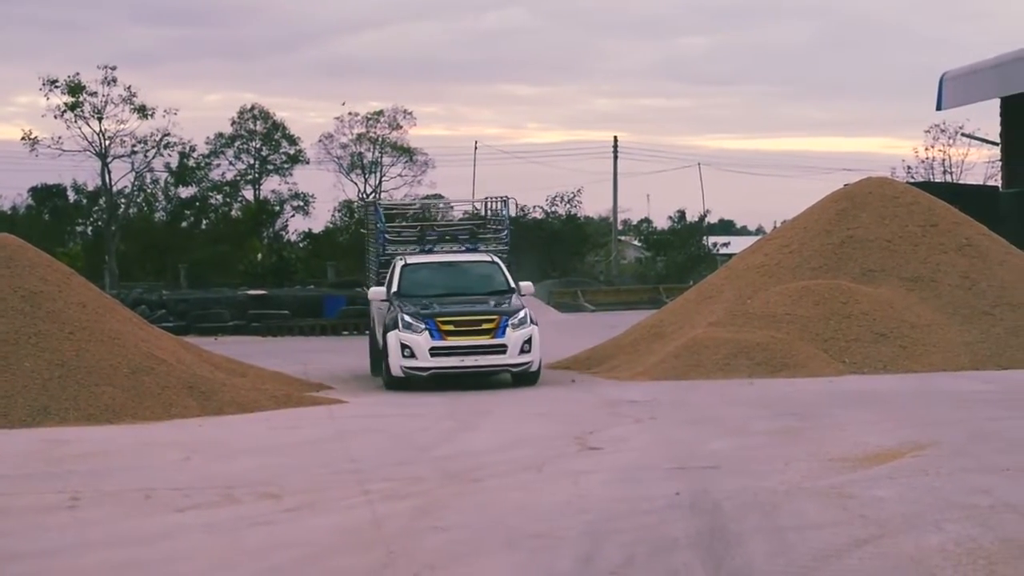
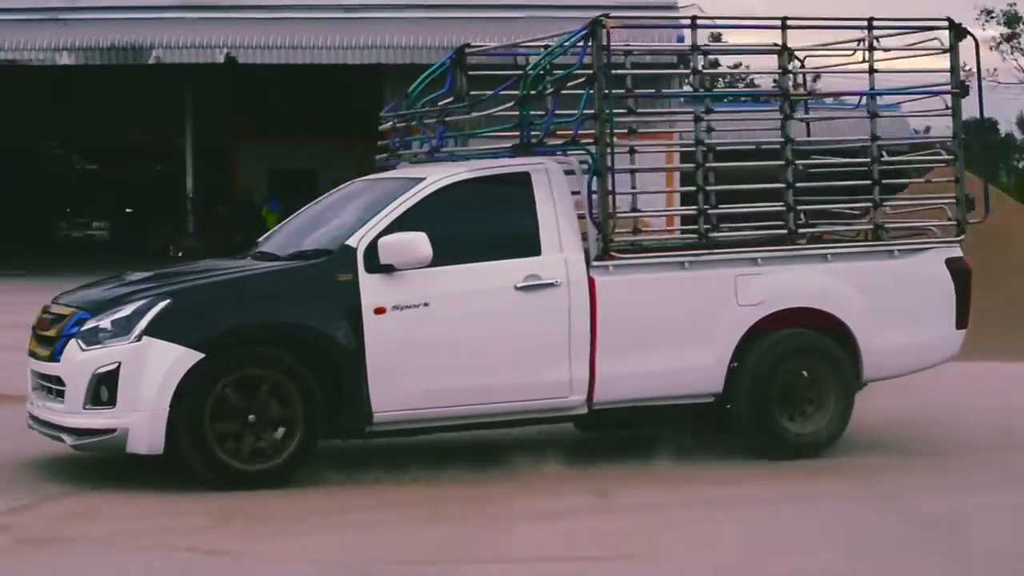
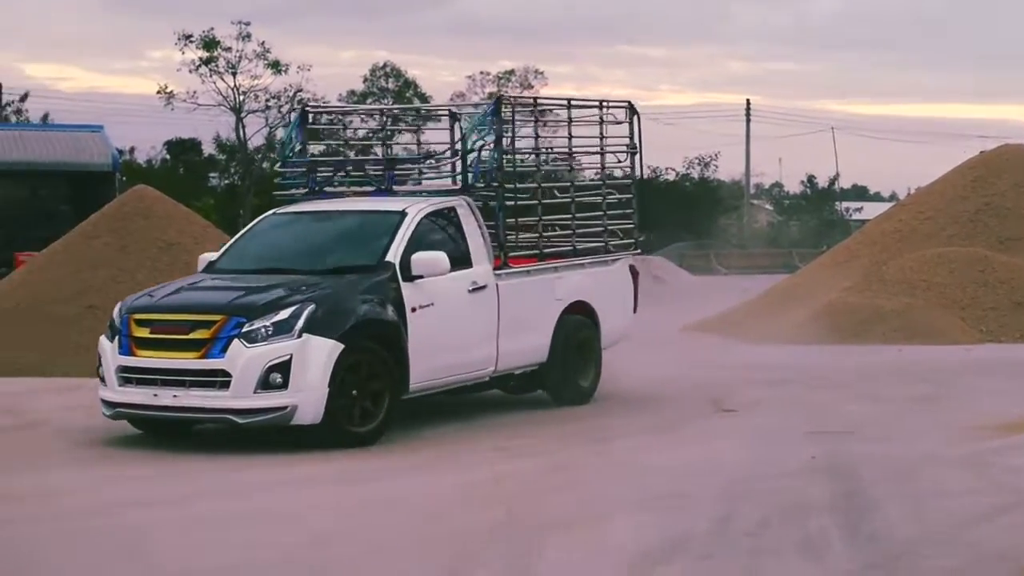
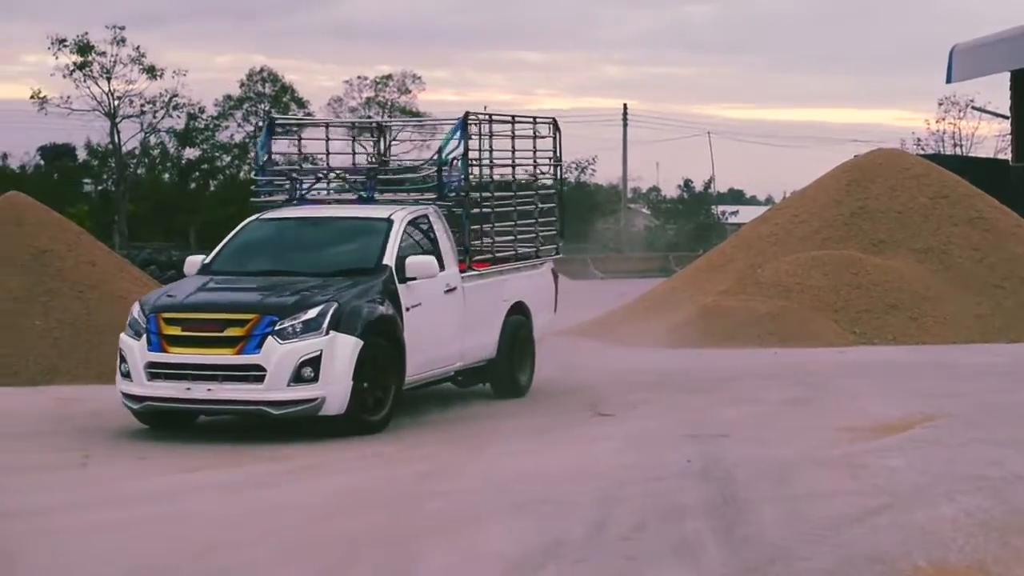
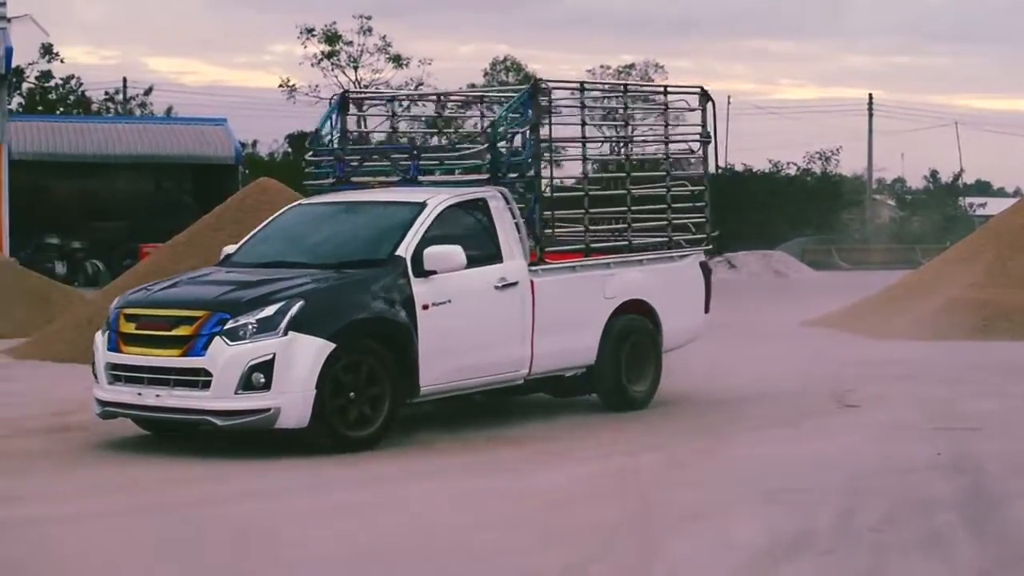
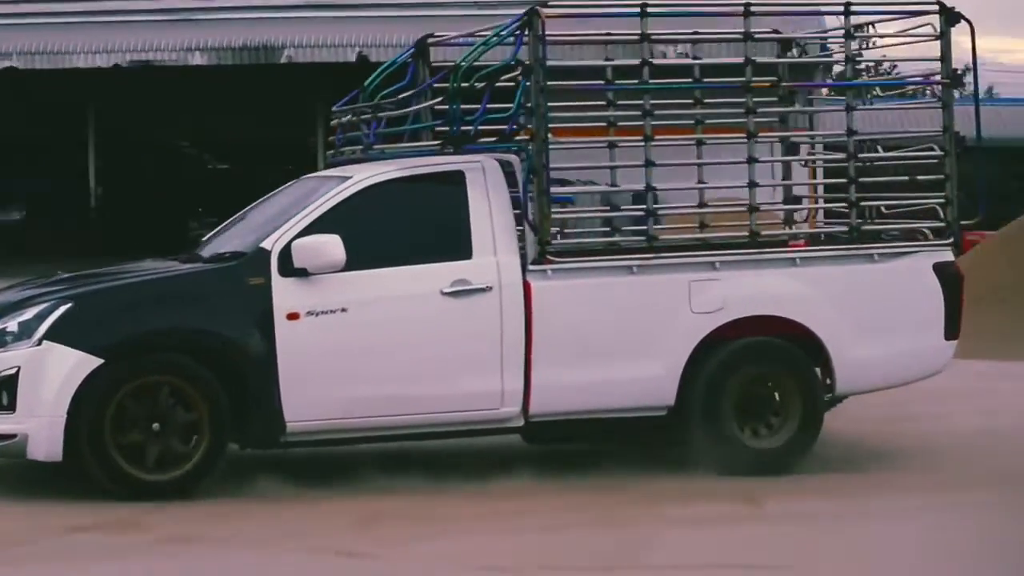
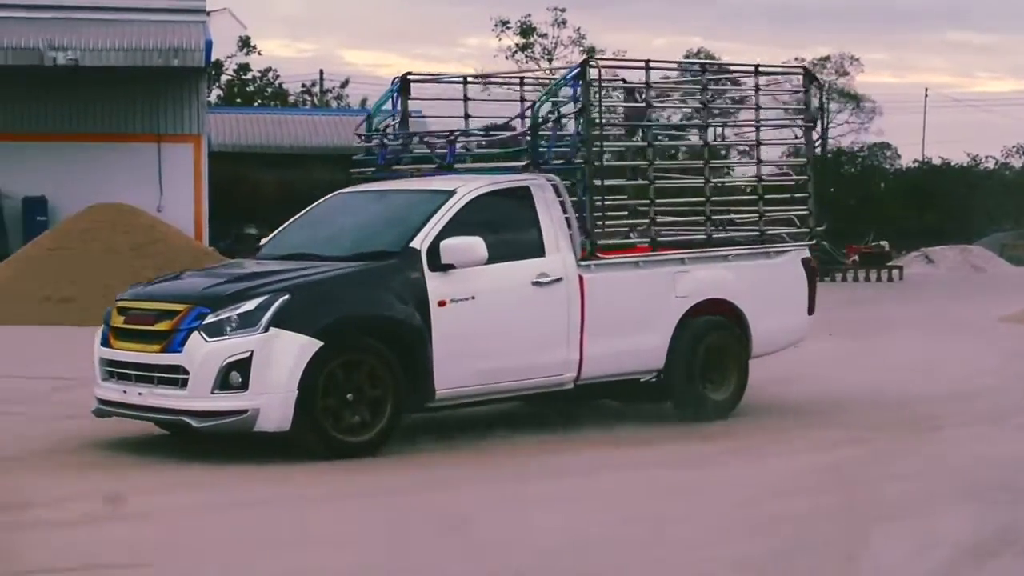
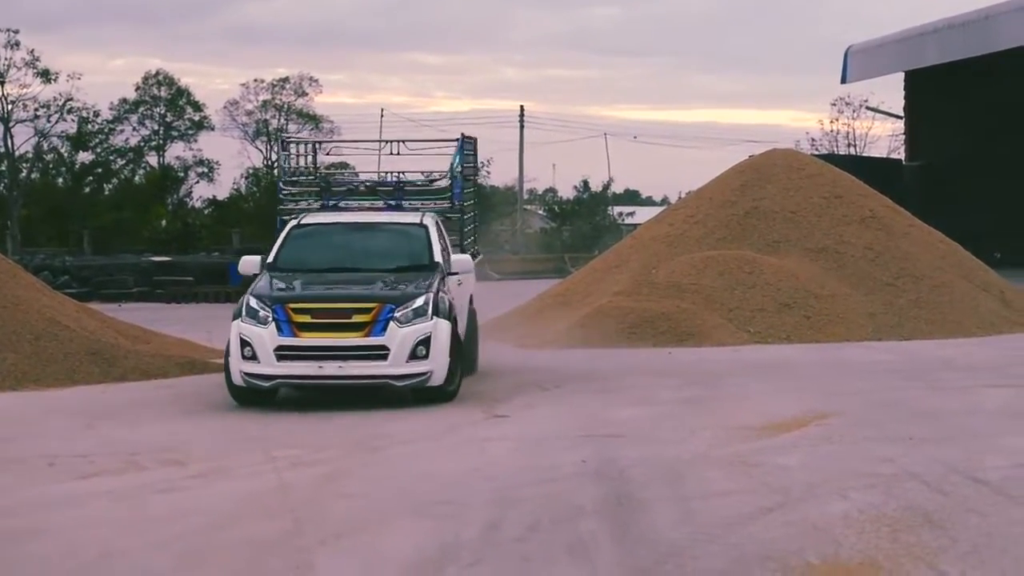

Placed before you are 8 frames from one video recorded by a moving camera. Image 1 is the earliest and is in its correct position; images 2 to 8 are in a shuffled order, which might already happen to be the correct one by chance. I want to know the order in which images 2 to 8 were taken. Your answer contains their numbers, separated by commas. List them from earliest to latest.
8, 4, 3, 5, 7, 2, 6
